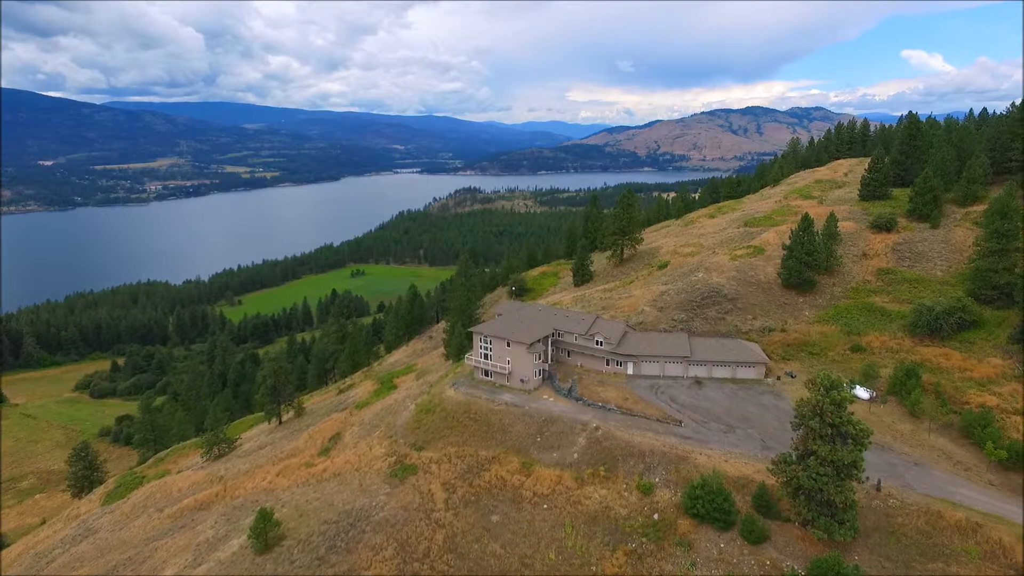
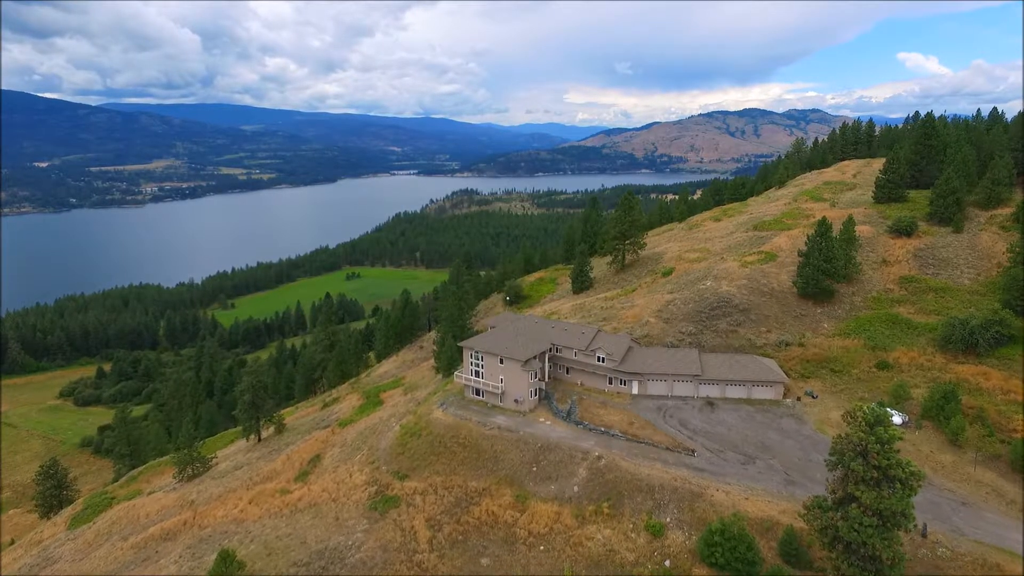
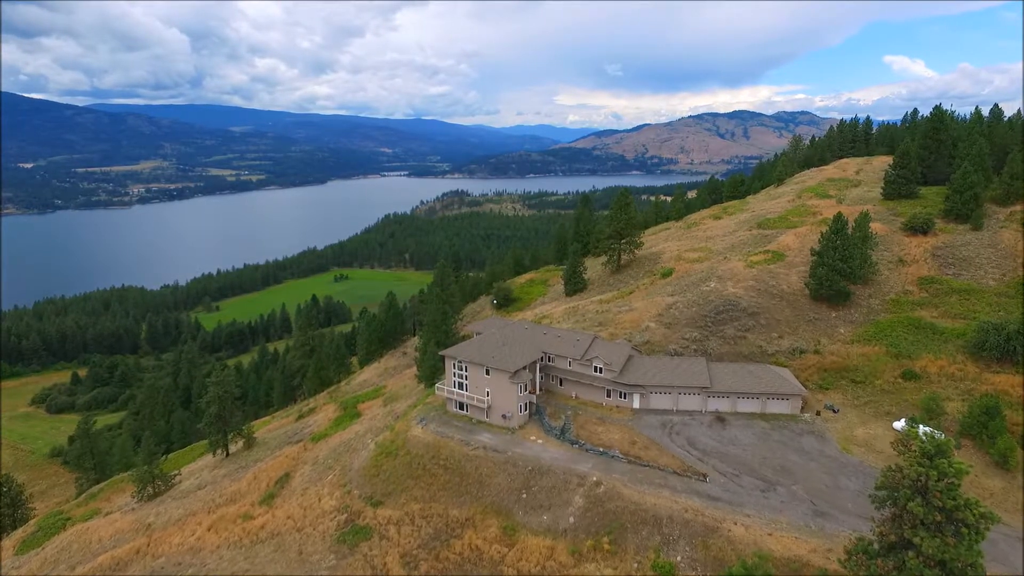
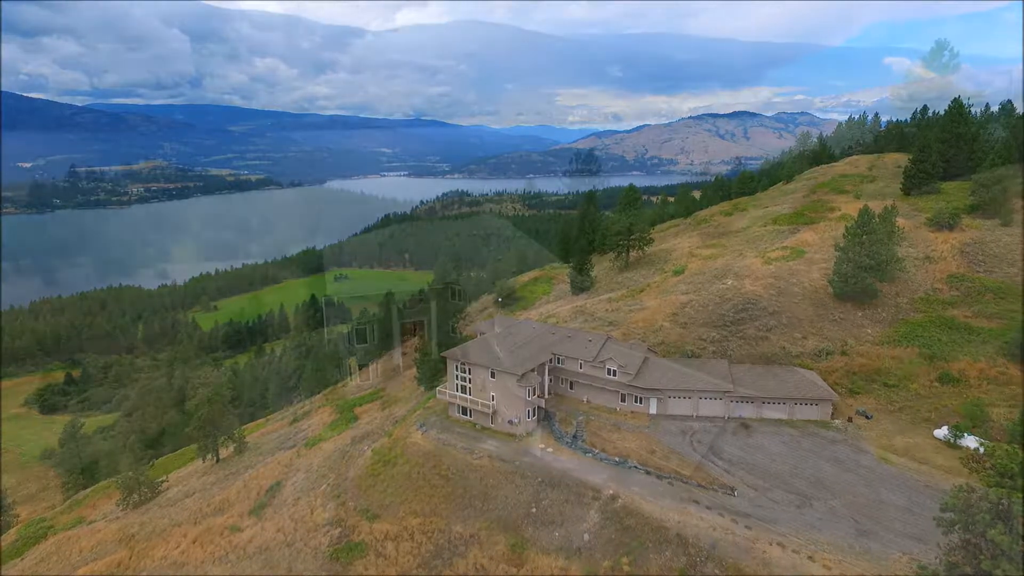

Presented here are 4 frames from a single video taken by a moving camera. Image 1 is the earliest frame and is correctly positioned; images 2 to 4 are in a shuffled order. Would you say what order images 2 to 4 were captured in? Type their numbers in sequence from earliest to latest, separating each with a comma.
2, 3, 4
